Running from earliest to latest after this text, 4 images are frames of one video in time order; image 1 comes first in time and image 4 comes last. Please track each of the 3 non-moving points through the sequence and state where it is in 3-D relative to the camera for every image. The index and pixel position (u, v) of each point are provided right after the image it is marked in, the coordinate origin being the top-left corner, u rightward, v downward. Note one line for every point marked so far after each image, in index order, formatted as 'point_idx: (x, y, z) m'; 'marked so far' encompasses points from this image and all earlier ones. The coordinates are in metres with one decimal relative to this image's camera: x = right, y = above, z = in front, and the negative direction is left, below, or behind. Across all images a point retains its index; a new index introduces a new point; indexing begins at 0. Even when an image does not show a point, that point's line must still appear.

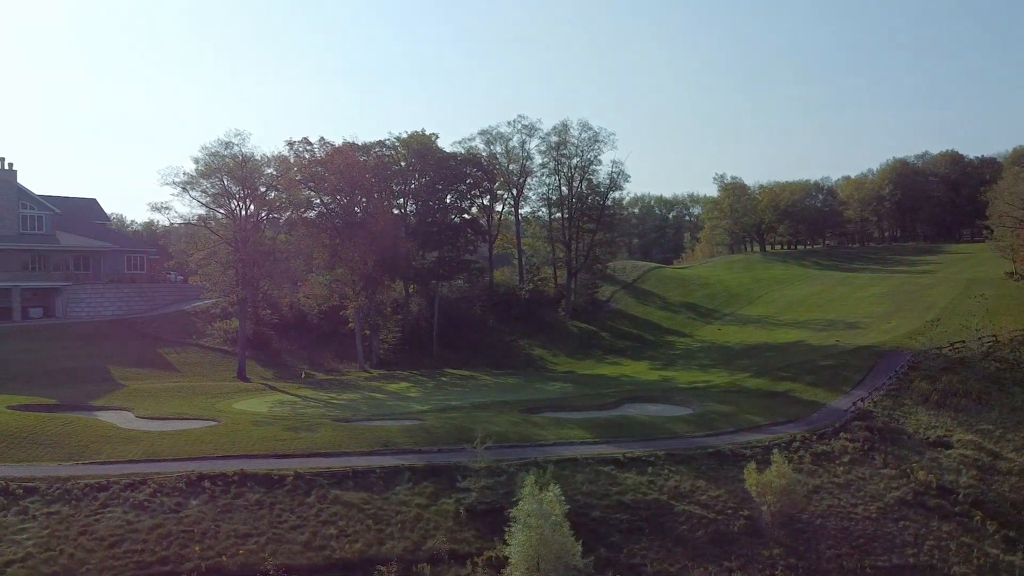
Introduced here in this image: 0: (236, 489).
0: (-6.4, -4.7, +17.2) m
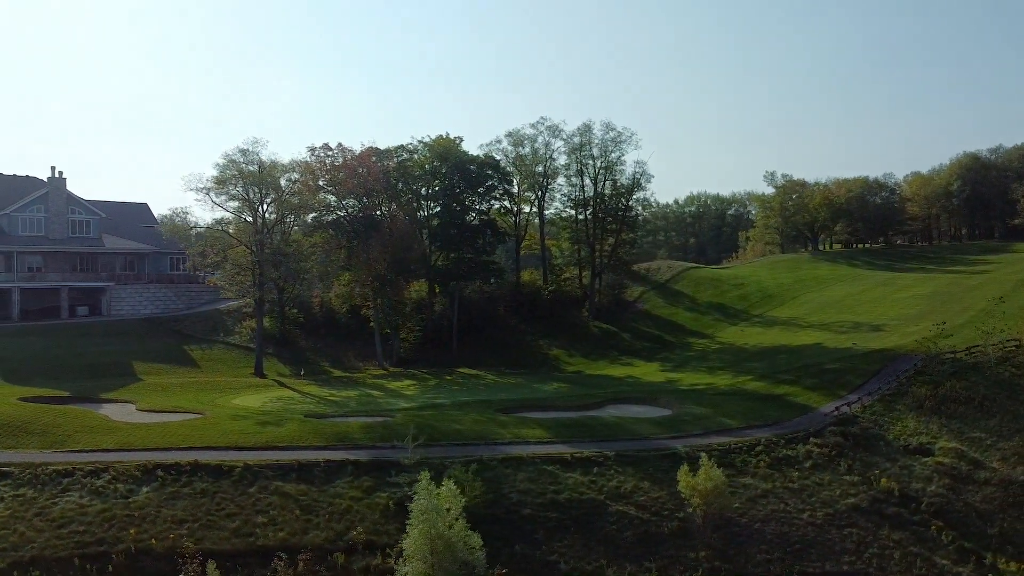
0: (-8.1, -4.7, +18.3) m
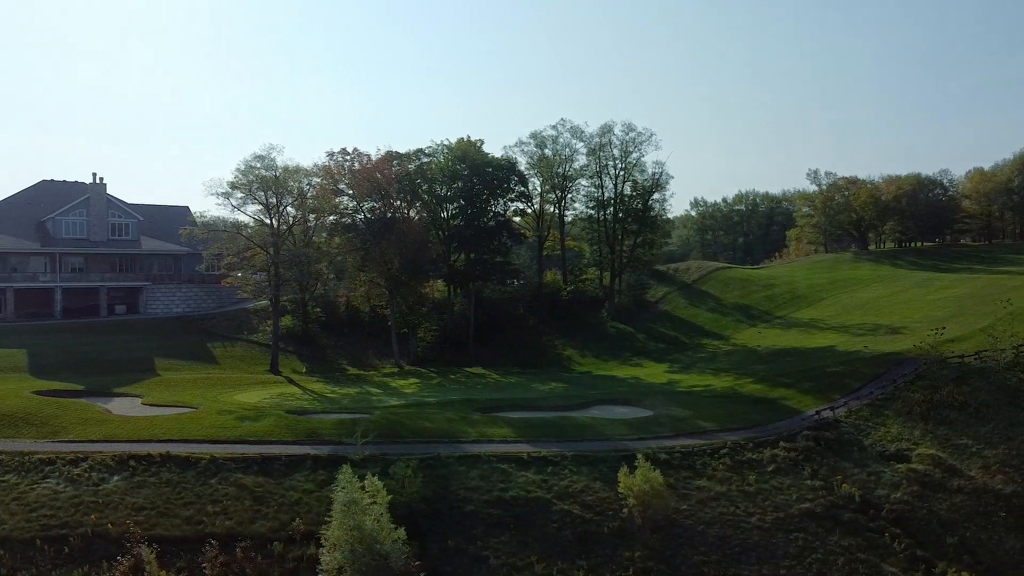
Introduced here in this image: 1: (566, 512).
0: (-9.5, -4.8, +19.5) m
1: (+1.4, -5.7, +18.8) m
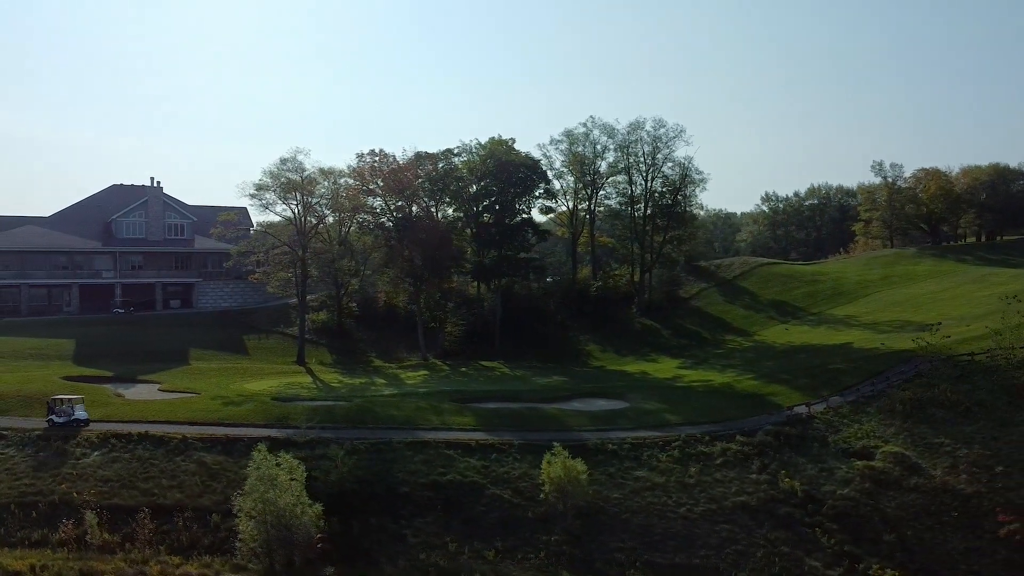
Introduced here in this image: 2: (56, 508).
0: (-11.1, -4.6, +21.5) m
1: (-0.4, -5.5, +19.6) m
2: (-11.7, -5.7, +18.9) m
